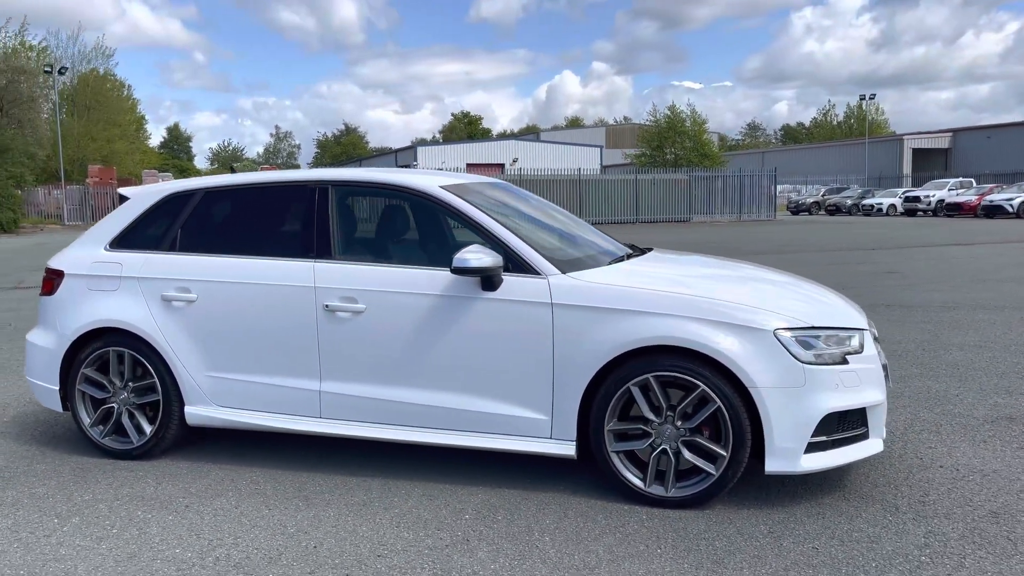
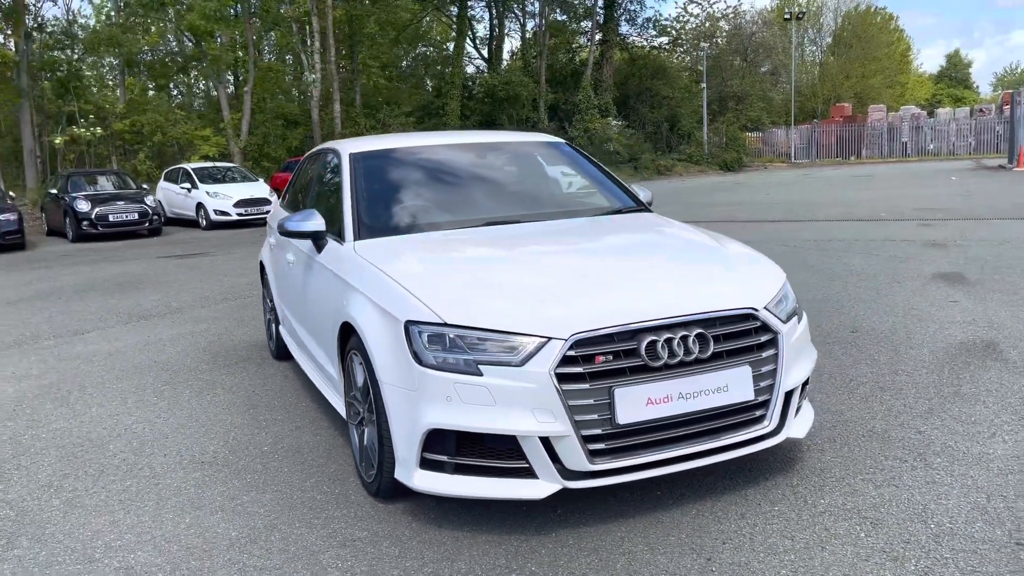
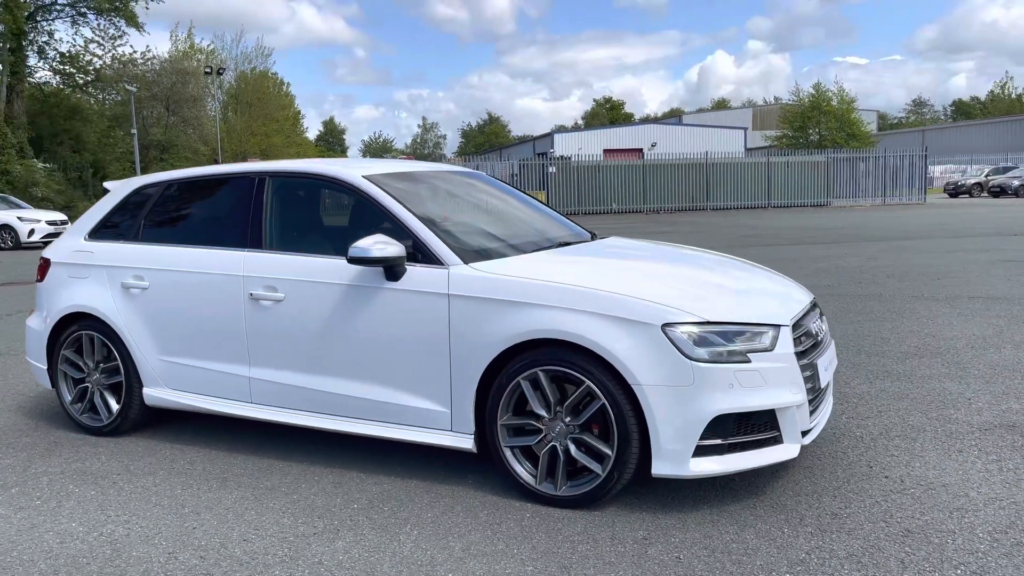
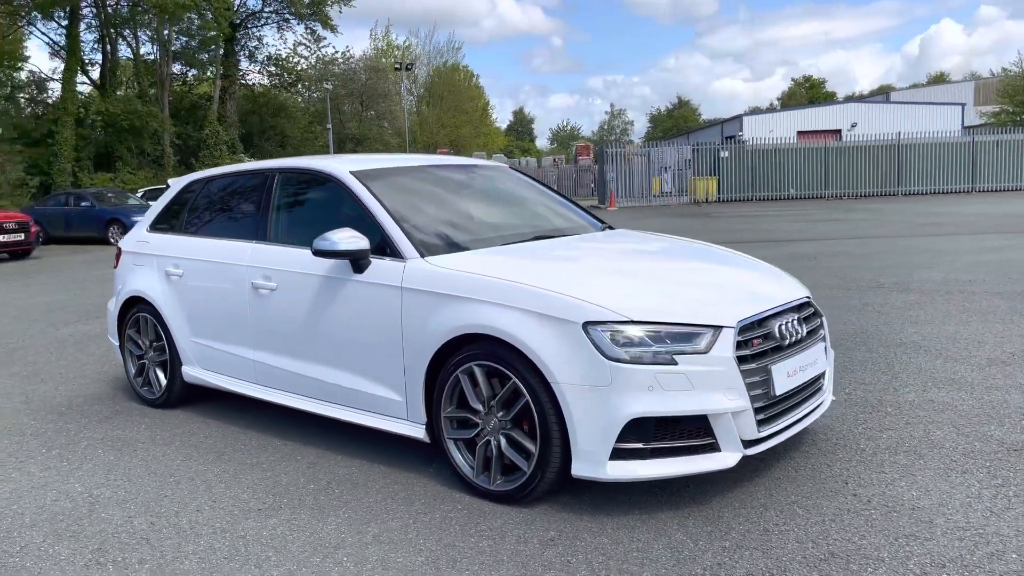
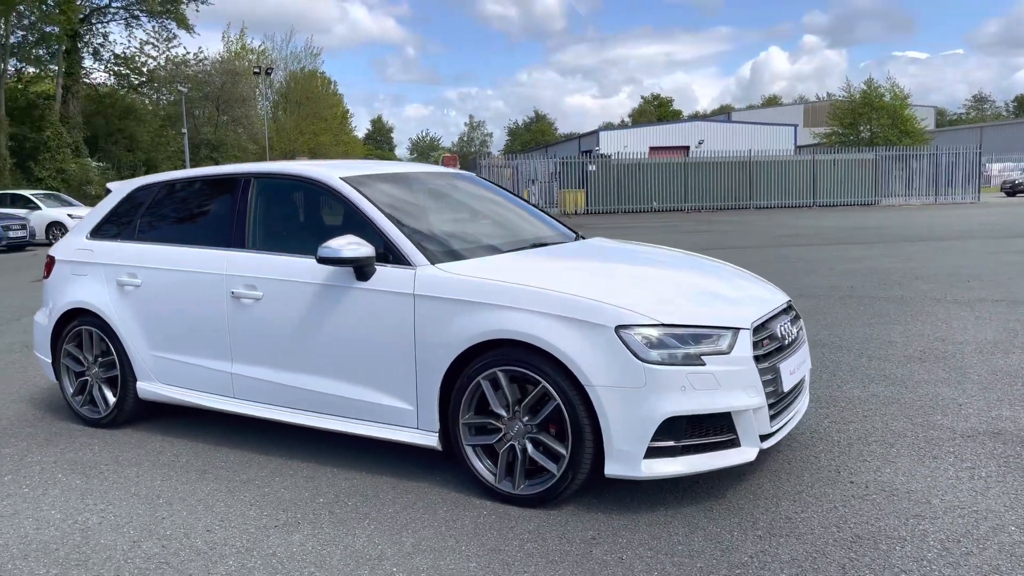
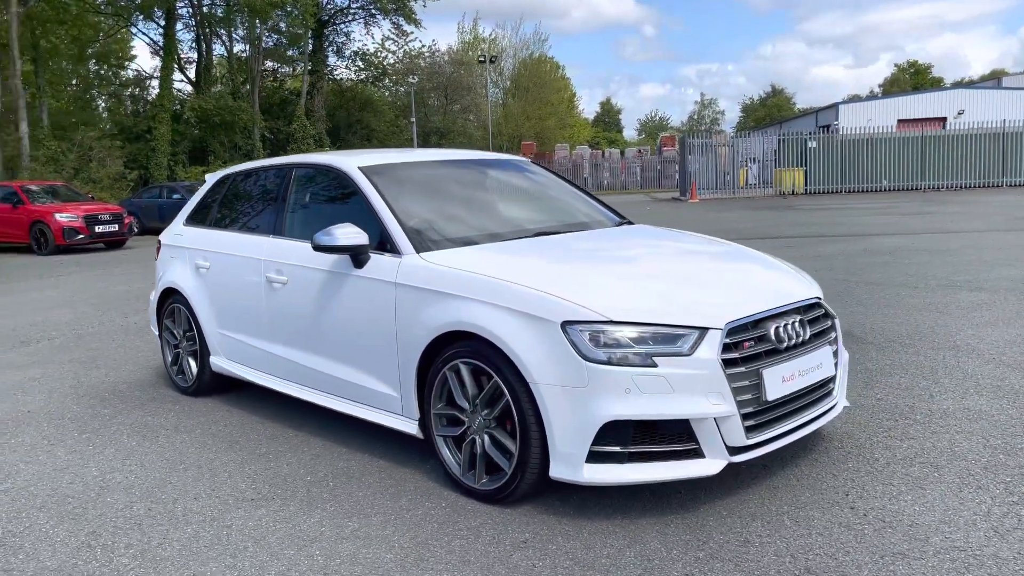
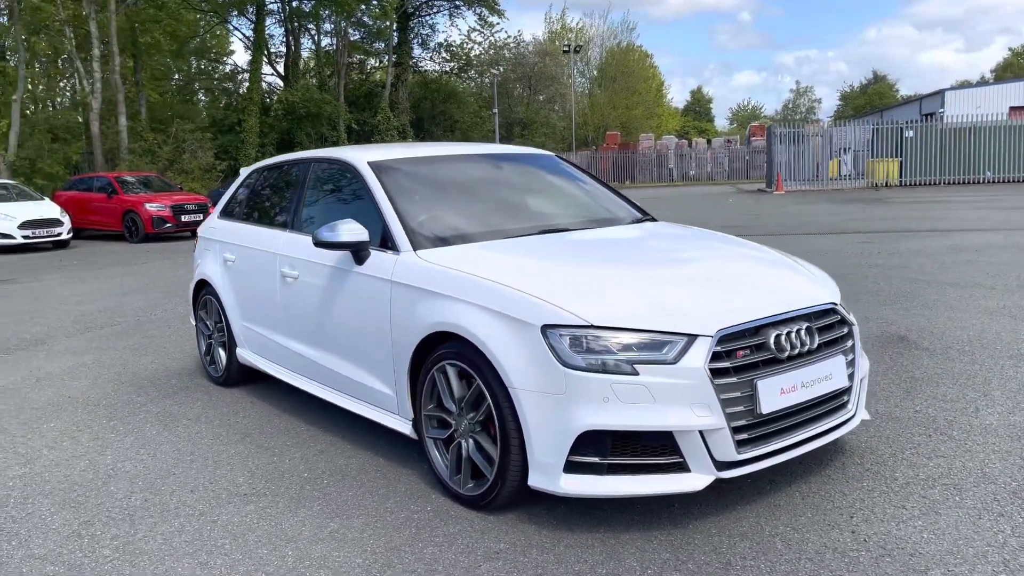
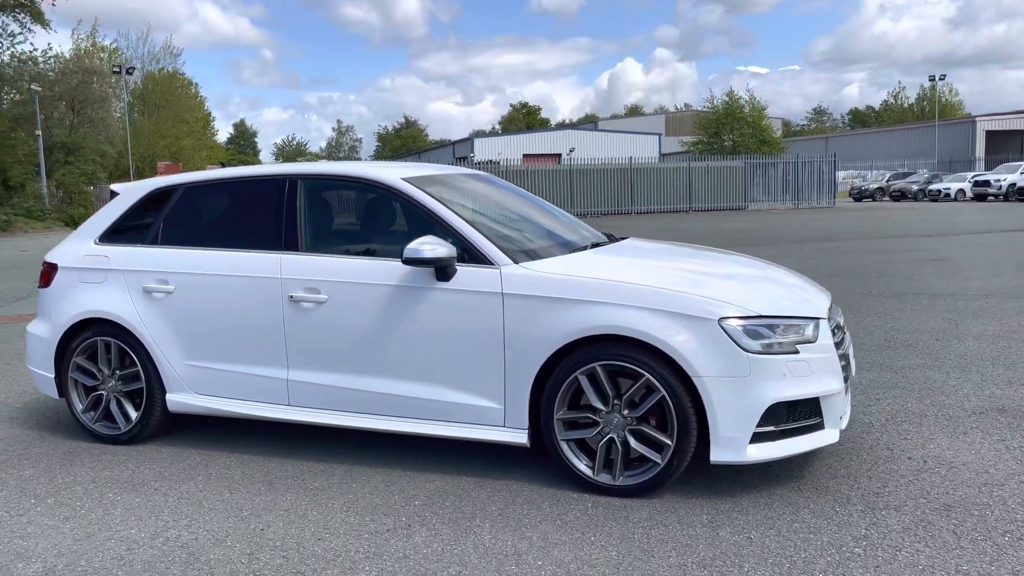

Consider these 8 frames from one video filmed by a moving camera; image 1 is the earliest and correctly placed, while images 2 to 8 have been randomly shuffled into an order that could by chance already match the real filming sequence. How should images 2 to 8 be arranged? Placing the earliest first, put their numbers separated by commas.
8, 3, 5, 4, 6, 7, 2
